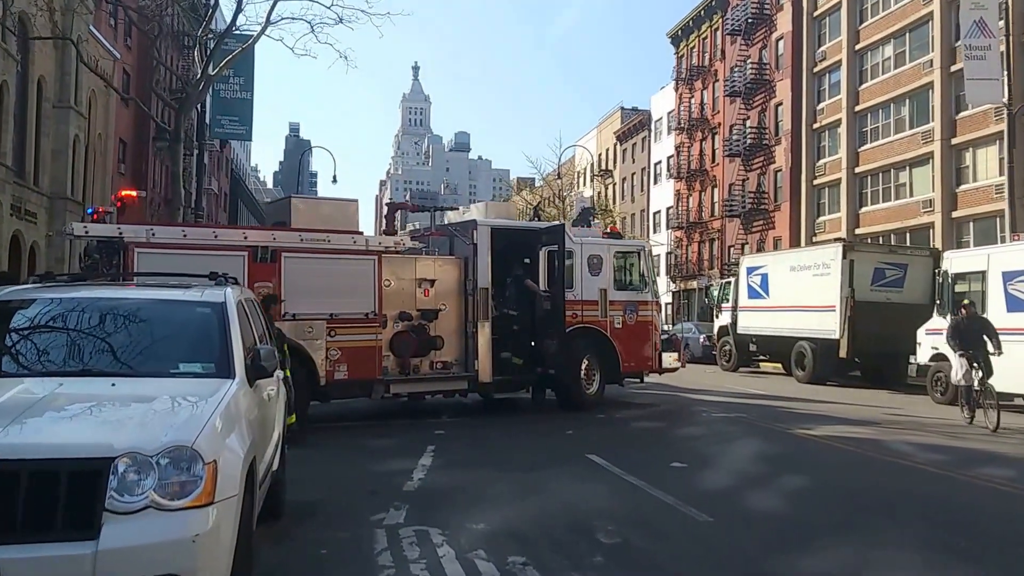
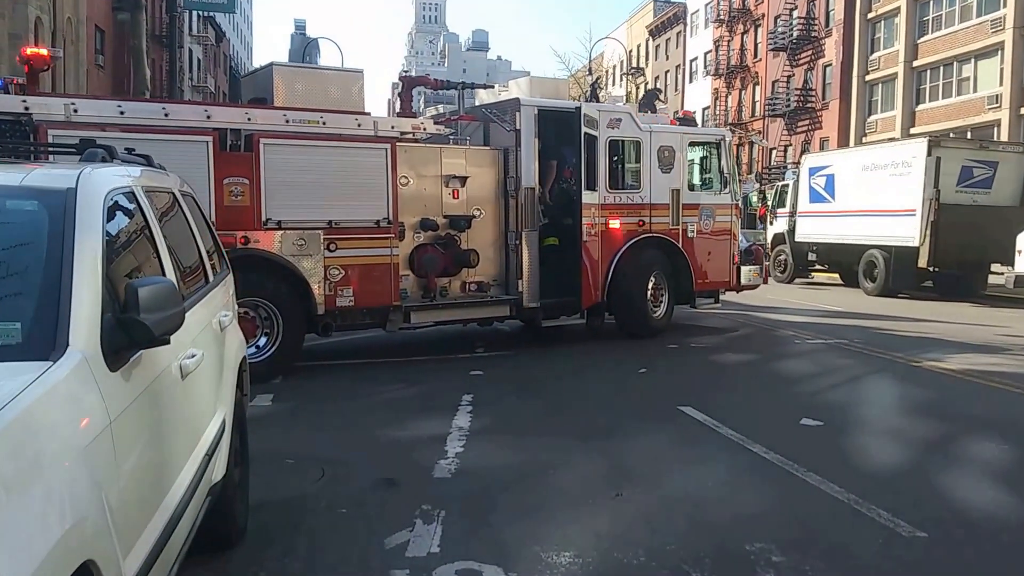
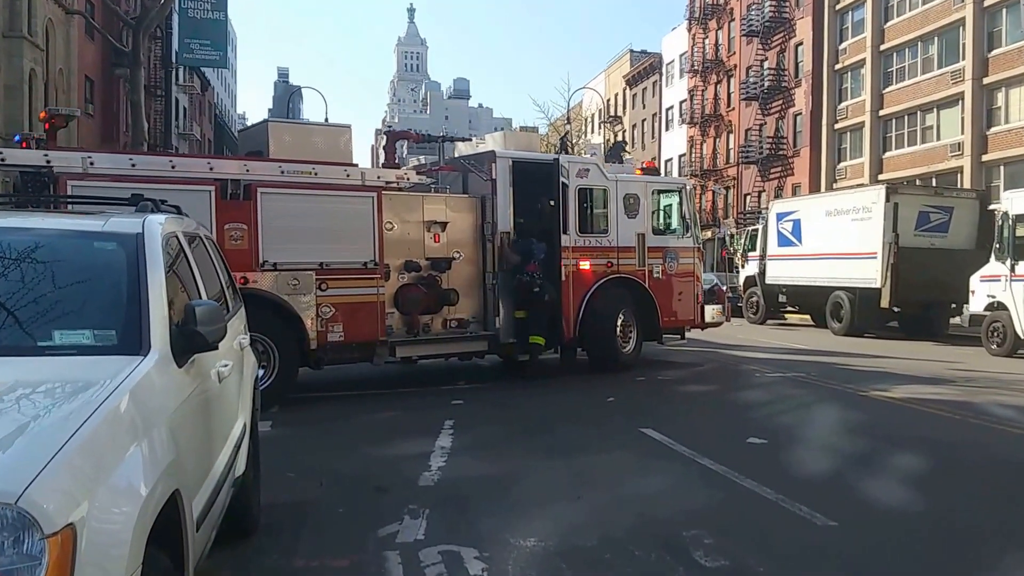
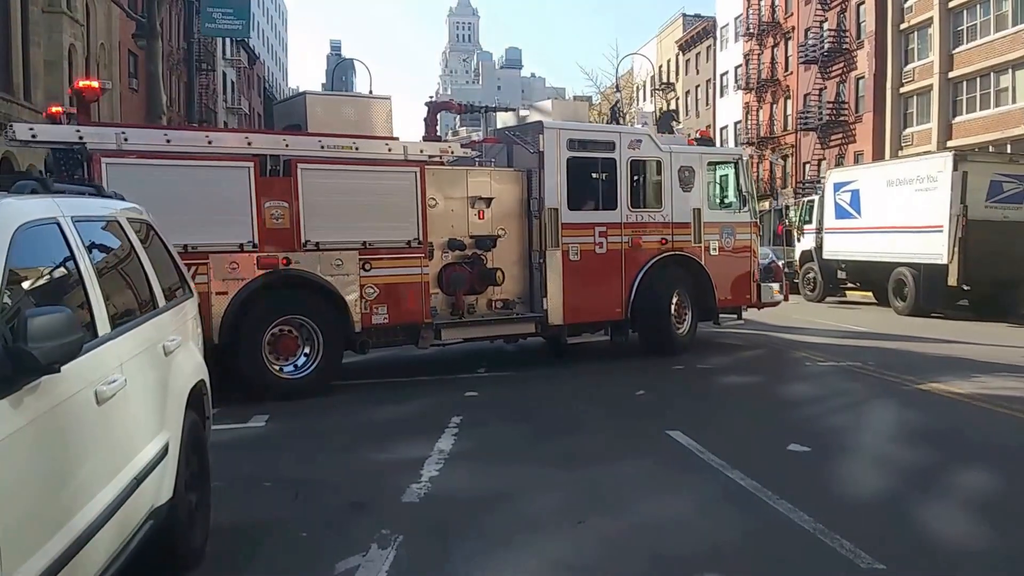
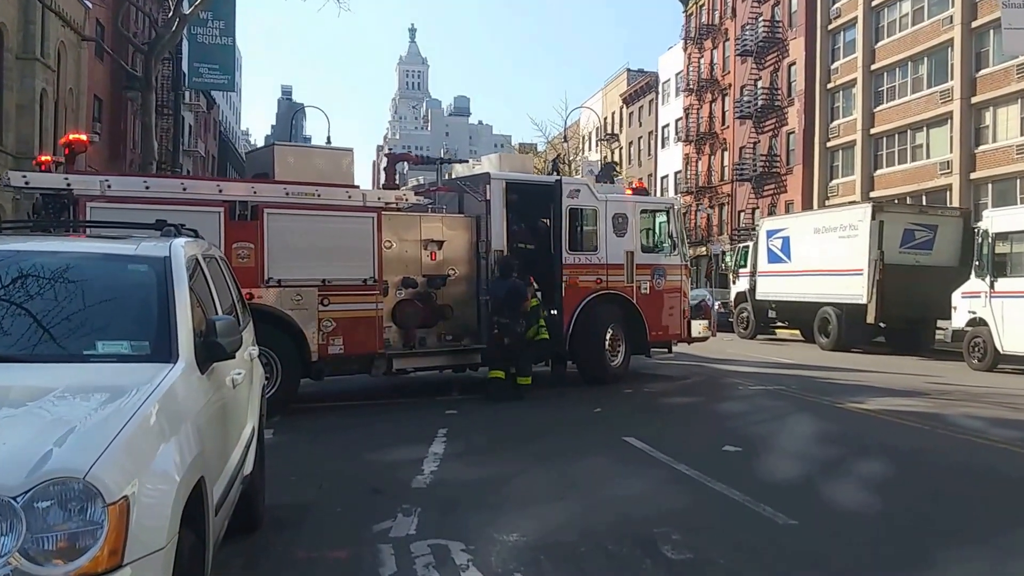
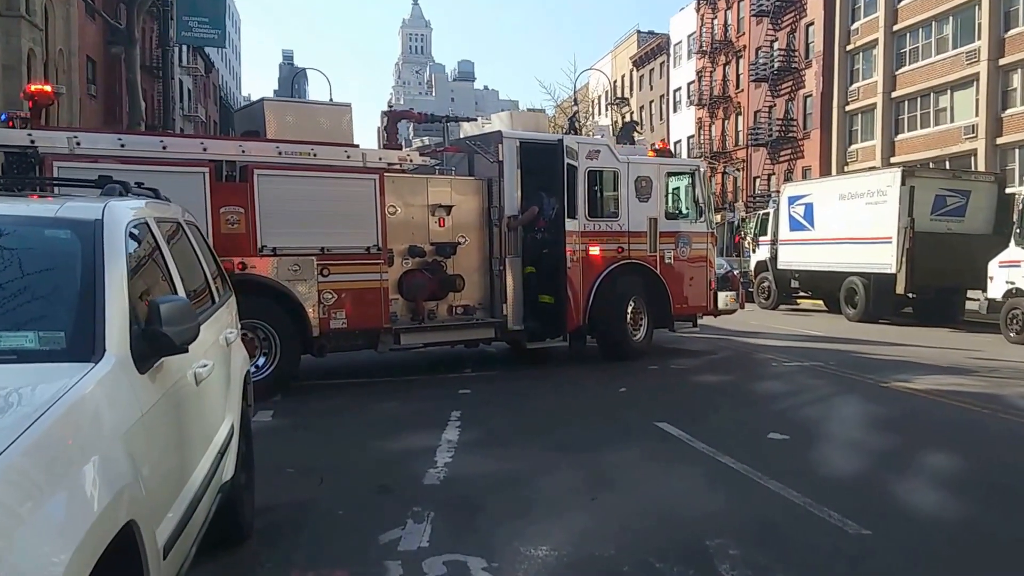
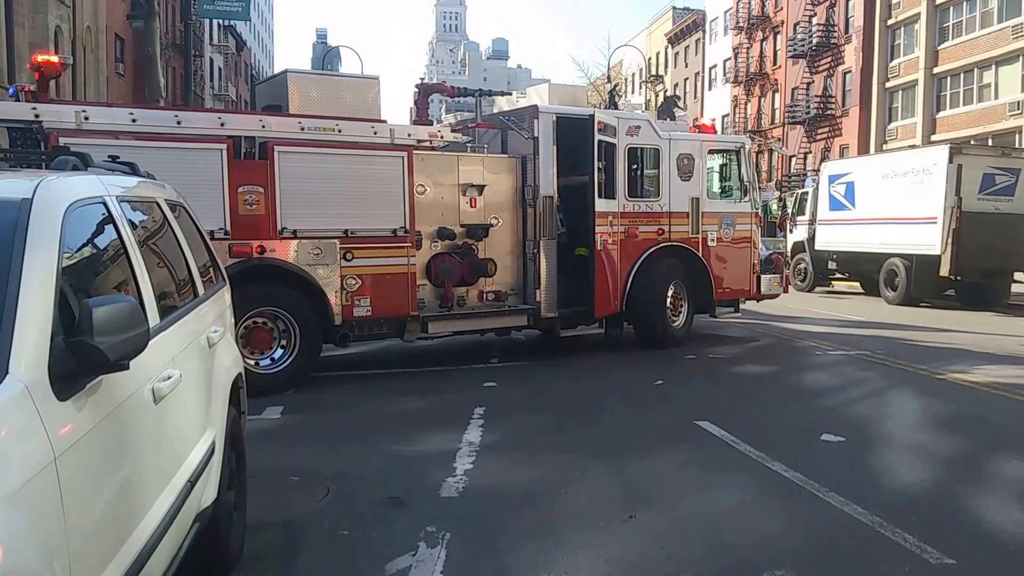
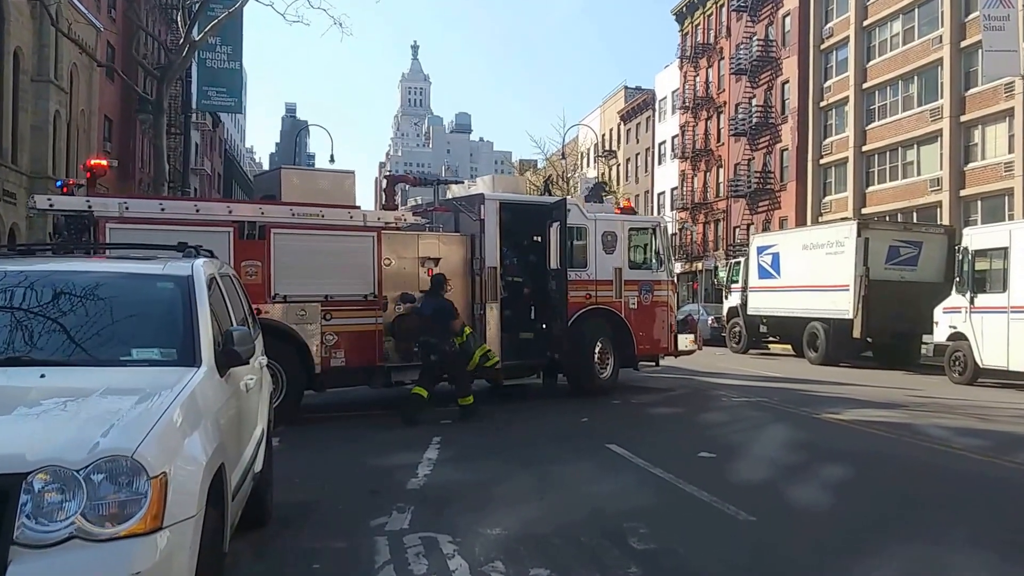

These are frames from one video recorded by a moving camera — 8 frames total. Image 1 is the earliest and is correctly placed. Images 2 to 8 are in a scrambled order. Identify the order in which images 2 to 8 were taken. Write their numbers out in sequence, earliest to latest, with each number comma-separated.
8, 5, 3, 6, 2, 7, 4
